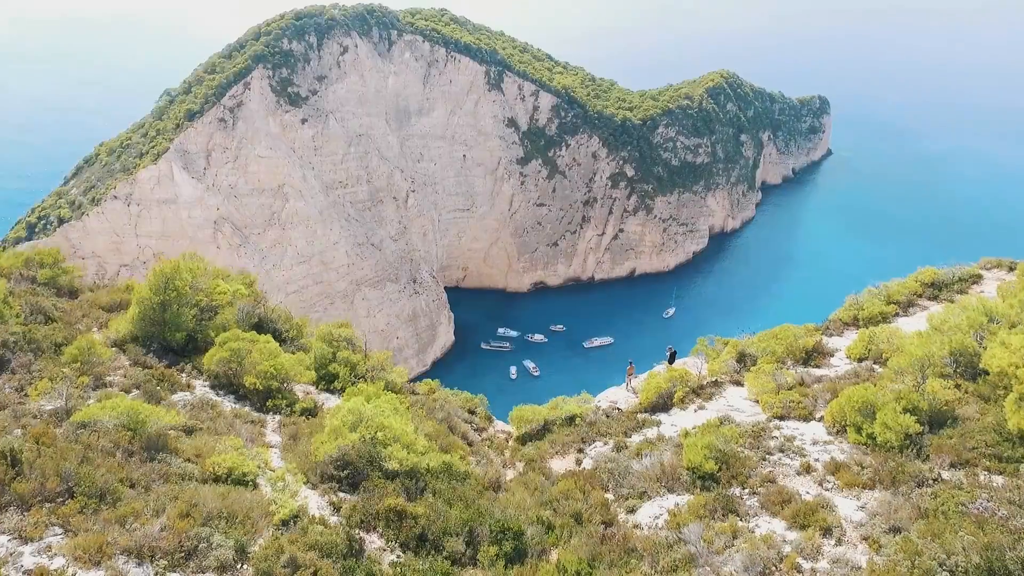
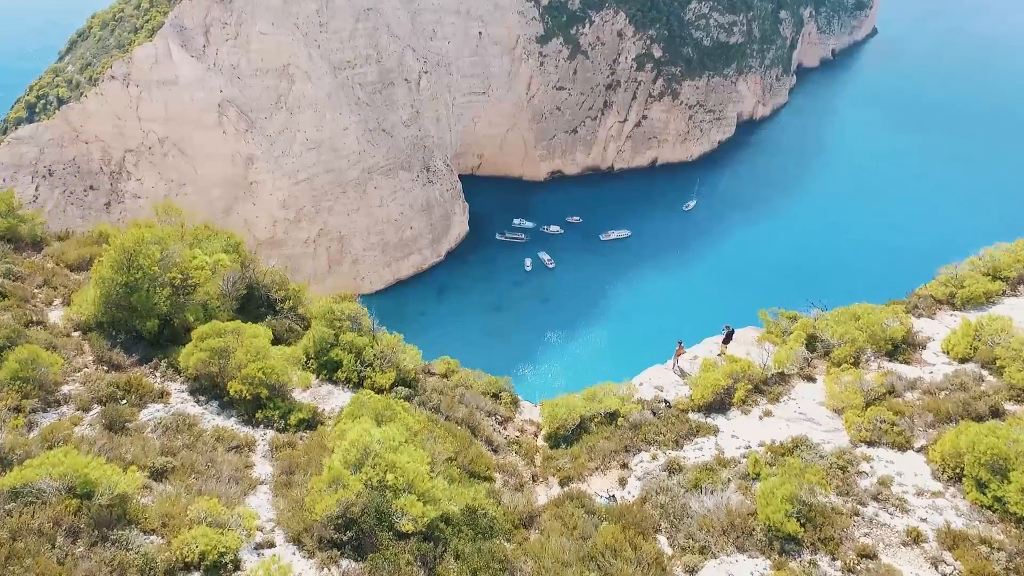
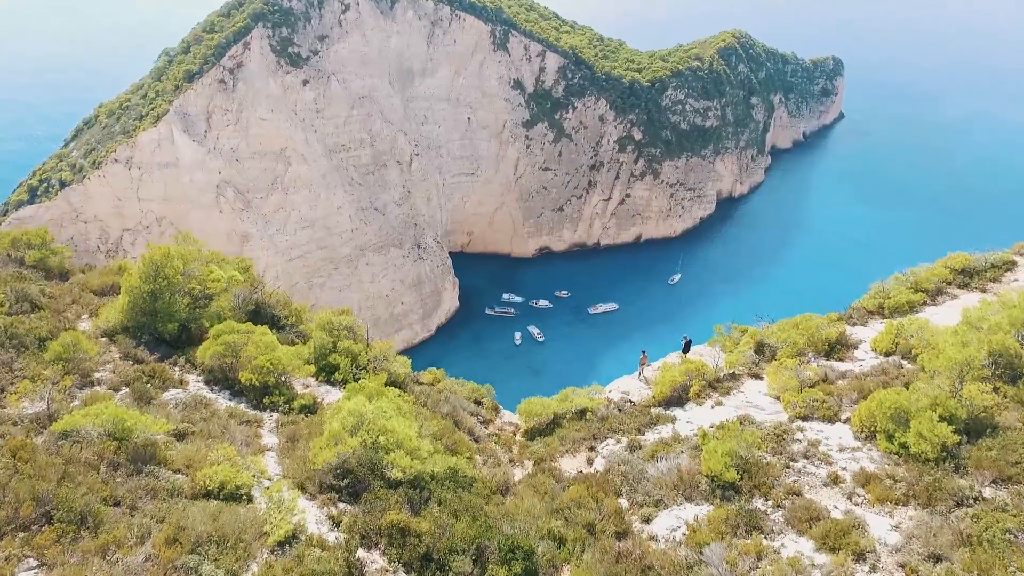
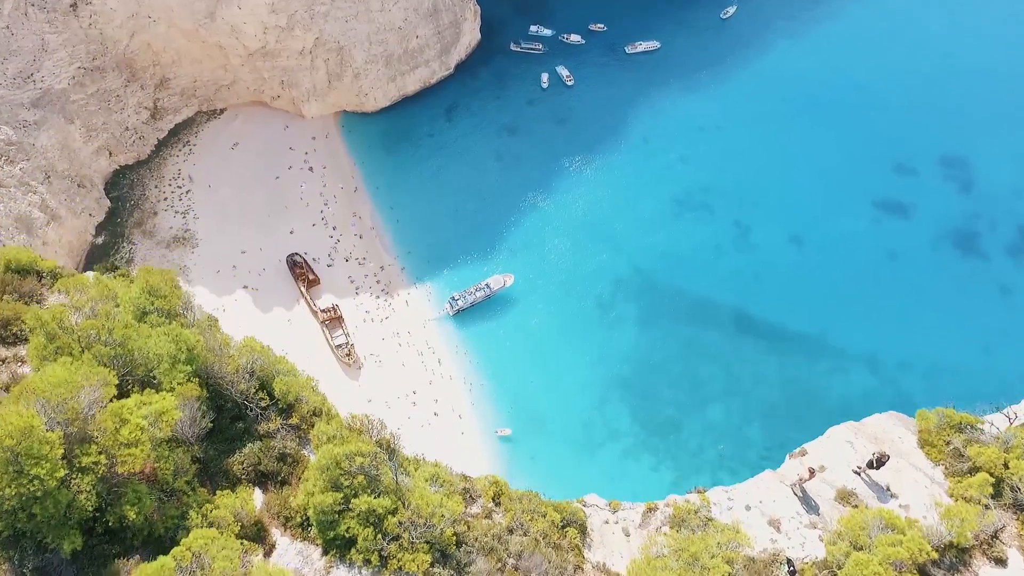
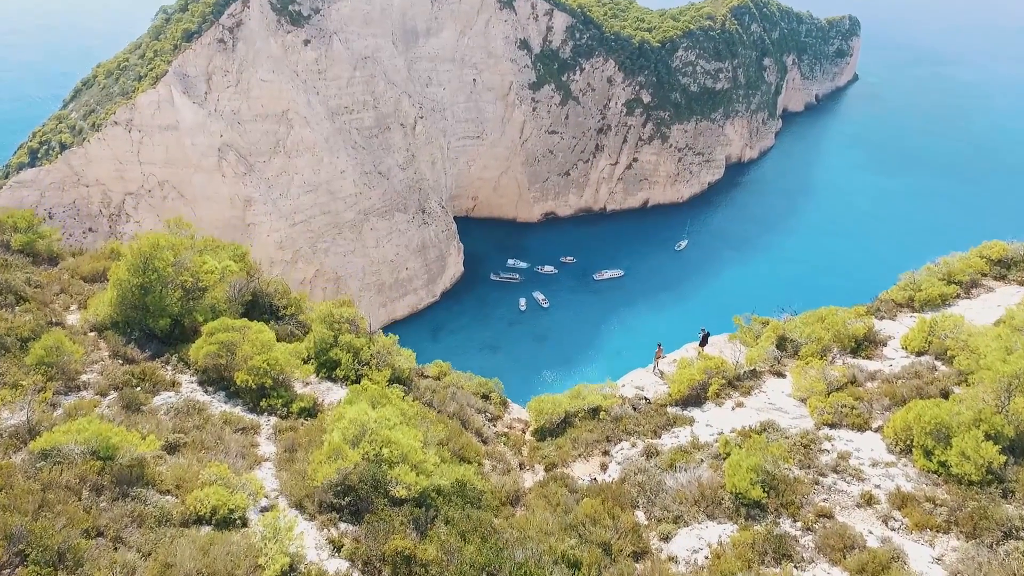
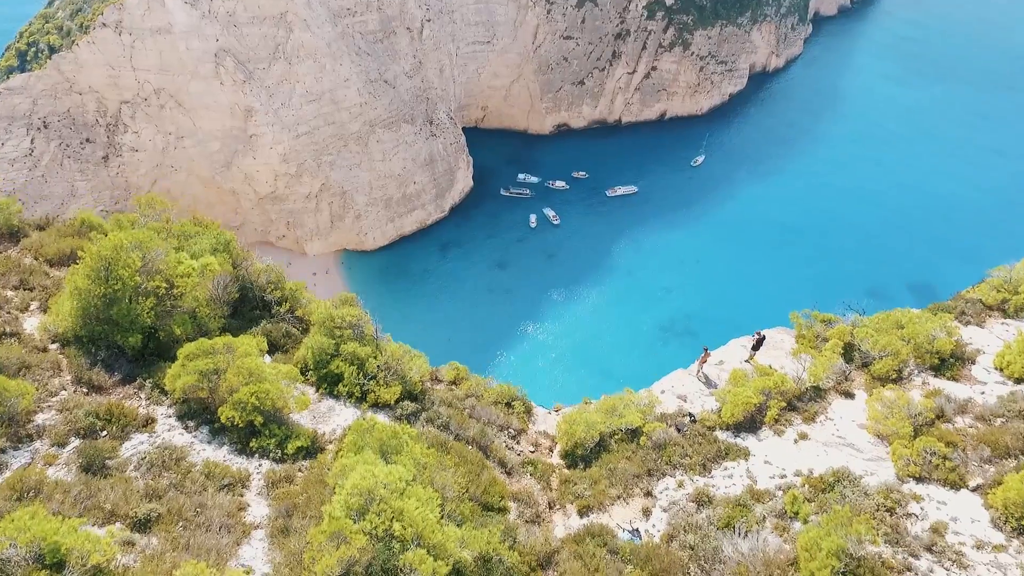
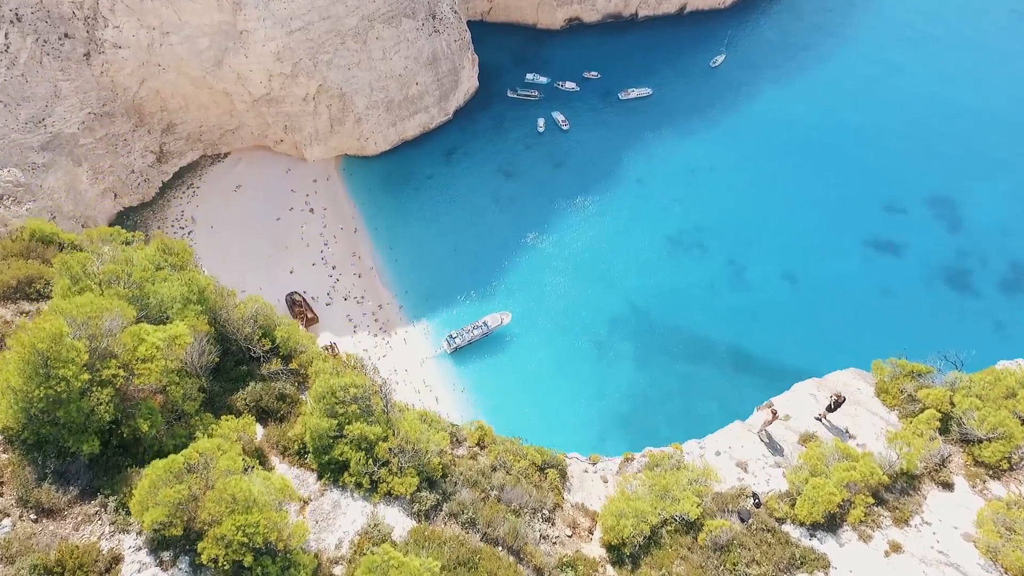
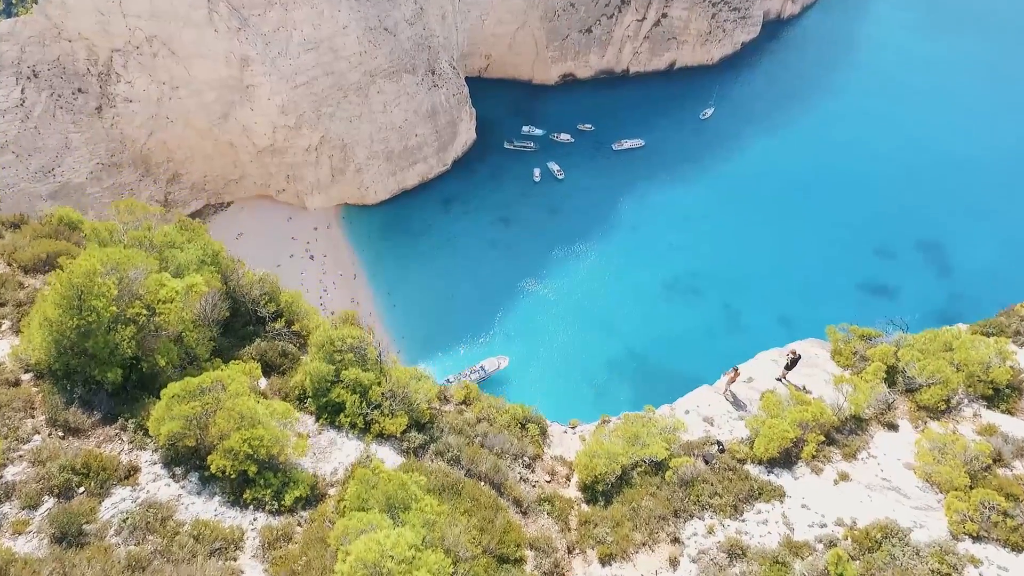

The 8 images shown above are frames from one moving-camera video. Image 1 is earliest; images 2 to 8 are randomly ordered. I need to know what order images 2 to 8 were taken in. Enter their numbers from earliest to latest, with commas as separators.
3, 5, 2, 6, 8, 7, 4
